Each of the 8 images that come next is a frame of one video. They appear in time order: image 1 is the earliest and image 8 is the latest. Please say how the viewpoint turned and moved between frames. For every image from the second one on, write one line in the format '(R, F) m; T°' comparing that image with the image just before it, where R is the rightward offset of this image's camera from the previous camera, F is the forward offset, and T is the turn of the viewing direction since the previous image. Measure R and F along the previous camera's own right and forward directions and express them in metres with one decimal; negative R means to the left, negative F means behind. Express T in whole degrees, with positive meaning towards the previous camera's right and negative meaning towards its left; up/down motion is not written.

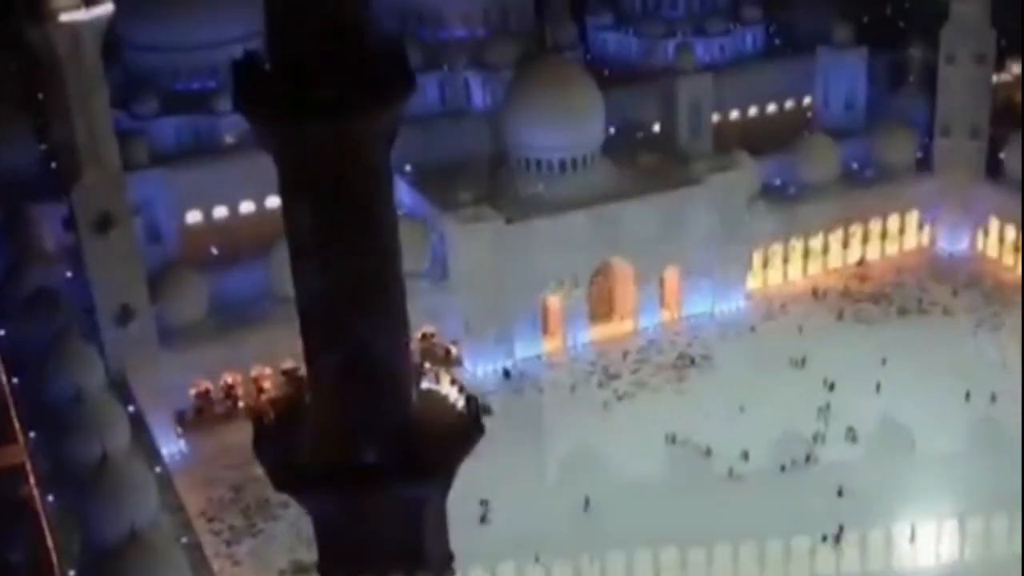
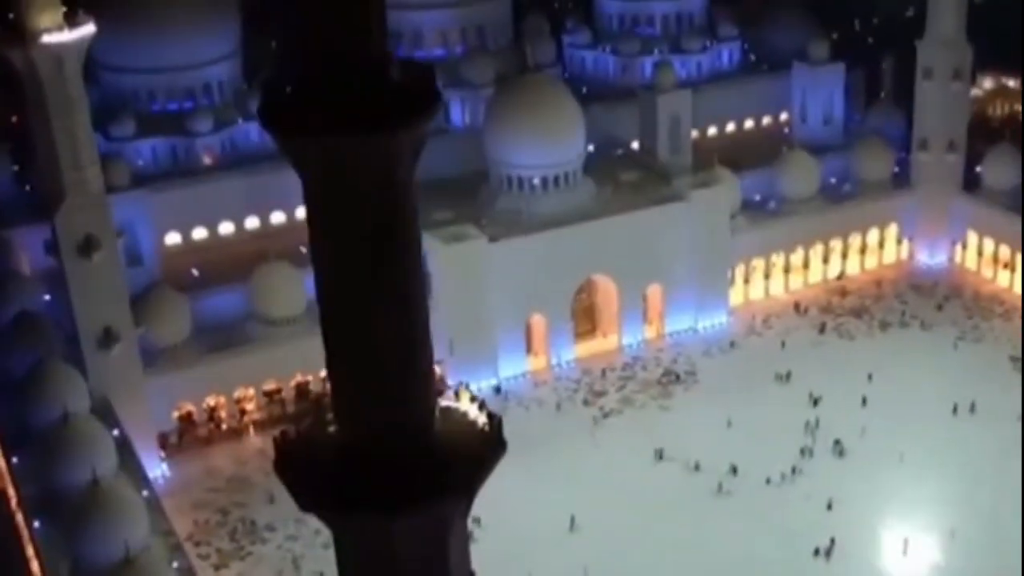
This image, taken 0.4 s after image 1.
(0.0, 0.0) m; +1°
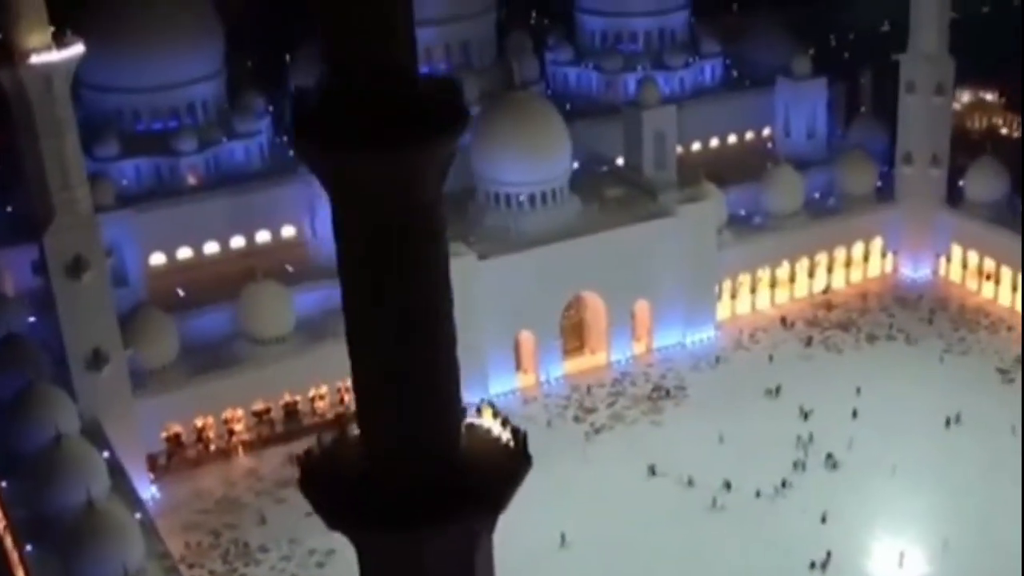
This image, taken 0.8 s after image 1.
(-0.3, 0.0) m; +1°
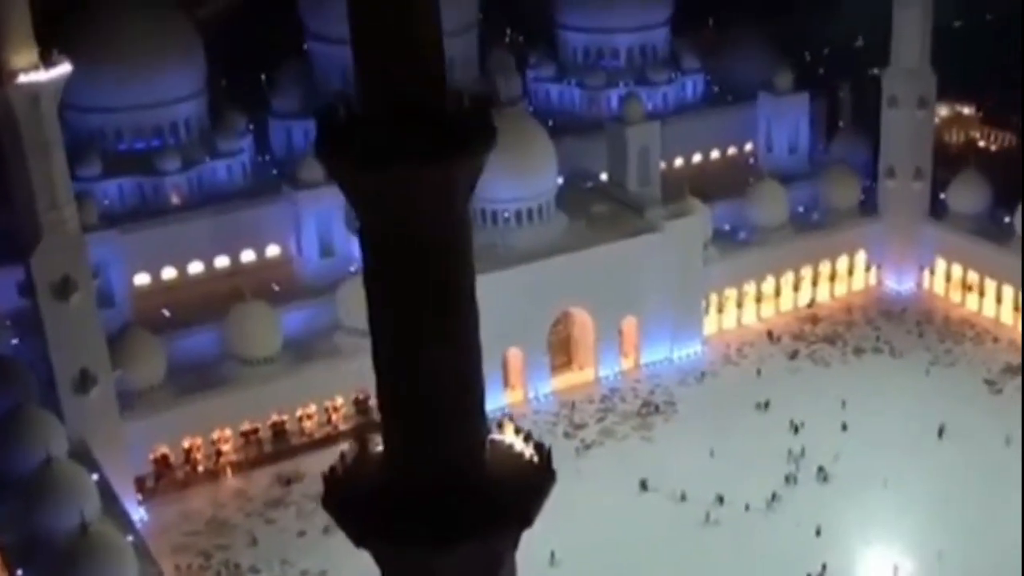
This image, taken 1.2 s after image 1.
(-0.3, 0.0) m; +1°
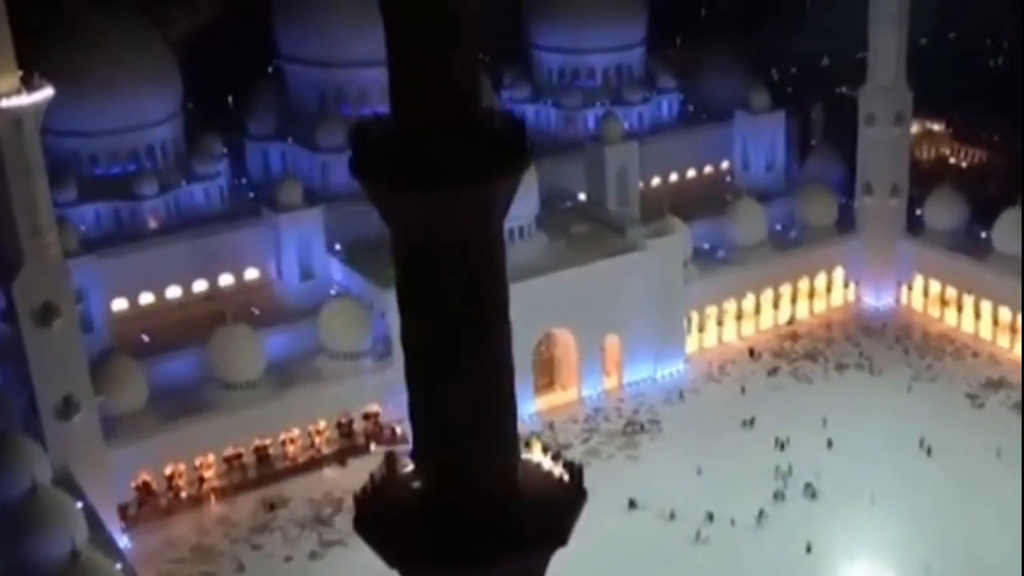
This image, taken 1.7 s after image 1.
(-0.4, 0.0) m; +2°
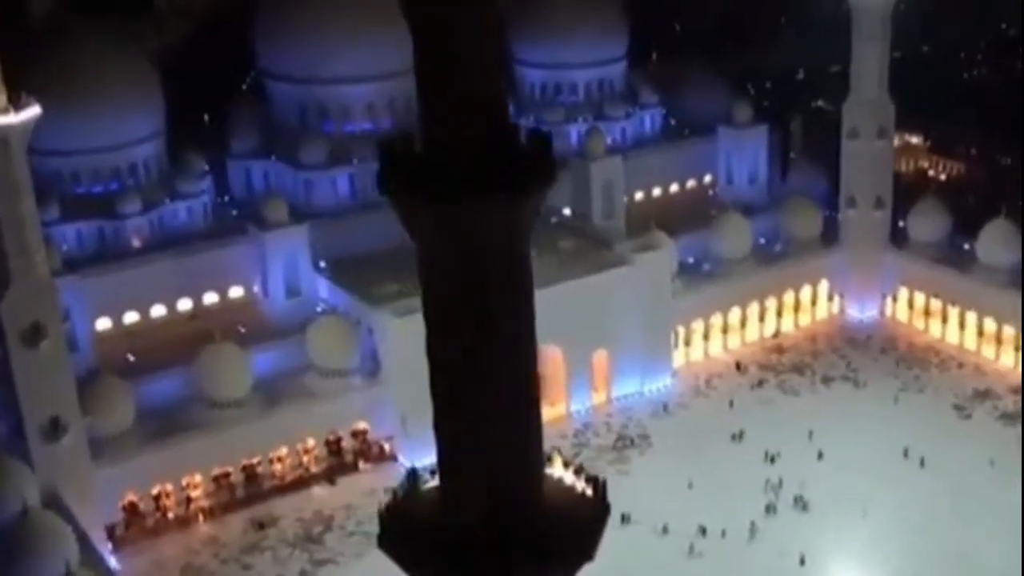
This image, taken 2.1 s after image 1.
(-0.3, 0.0) m; +1°
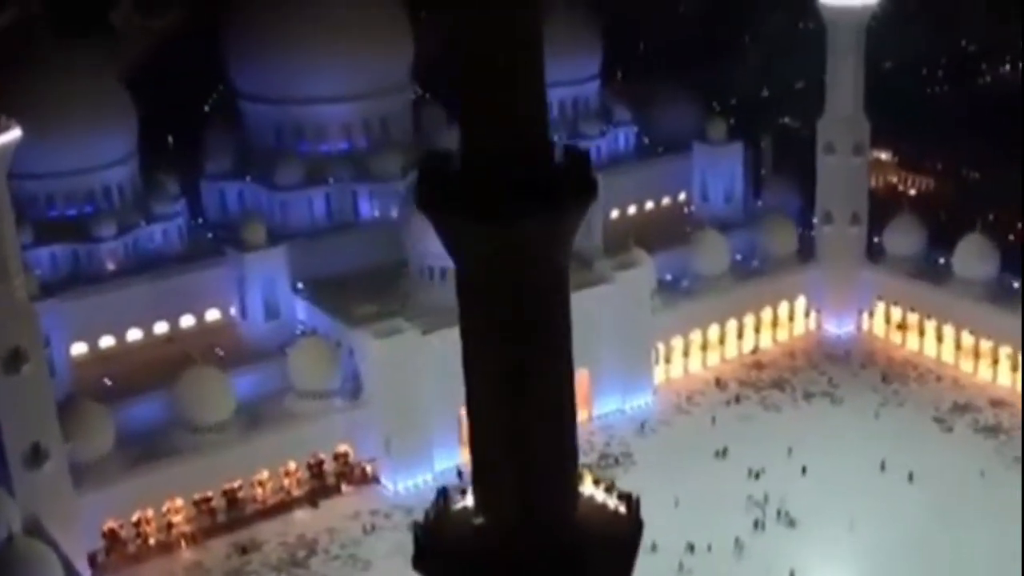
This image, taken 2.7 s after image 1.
(-0.4, +0.1) m; +2°
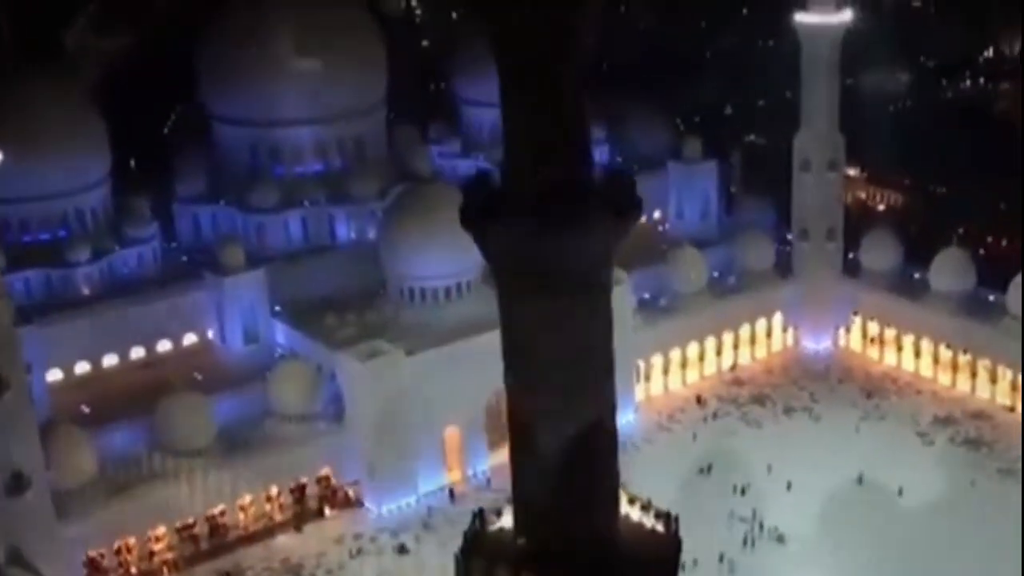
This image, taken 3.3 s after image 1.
(-0.4, +0.1) m; +2°
